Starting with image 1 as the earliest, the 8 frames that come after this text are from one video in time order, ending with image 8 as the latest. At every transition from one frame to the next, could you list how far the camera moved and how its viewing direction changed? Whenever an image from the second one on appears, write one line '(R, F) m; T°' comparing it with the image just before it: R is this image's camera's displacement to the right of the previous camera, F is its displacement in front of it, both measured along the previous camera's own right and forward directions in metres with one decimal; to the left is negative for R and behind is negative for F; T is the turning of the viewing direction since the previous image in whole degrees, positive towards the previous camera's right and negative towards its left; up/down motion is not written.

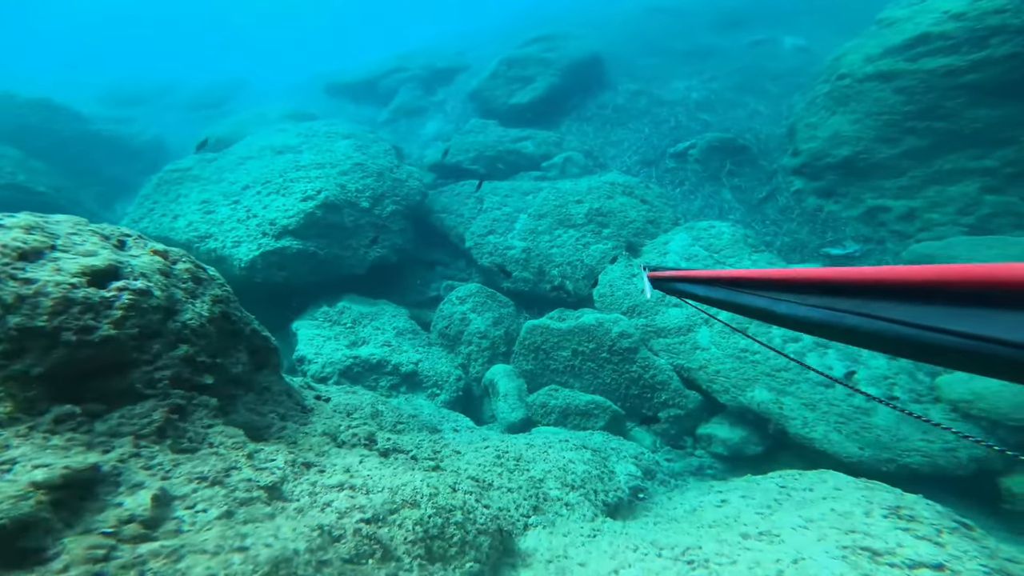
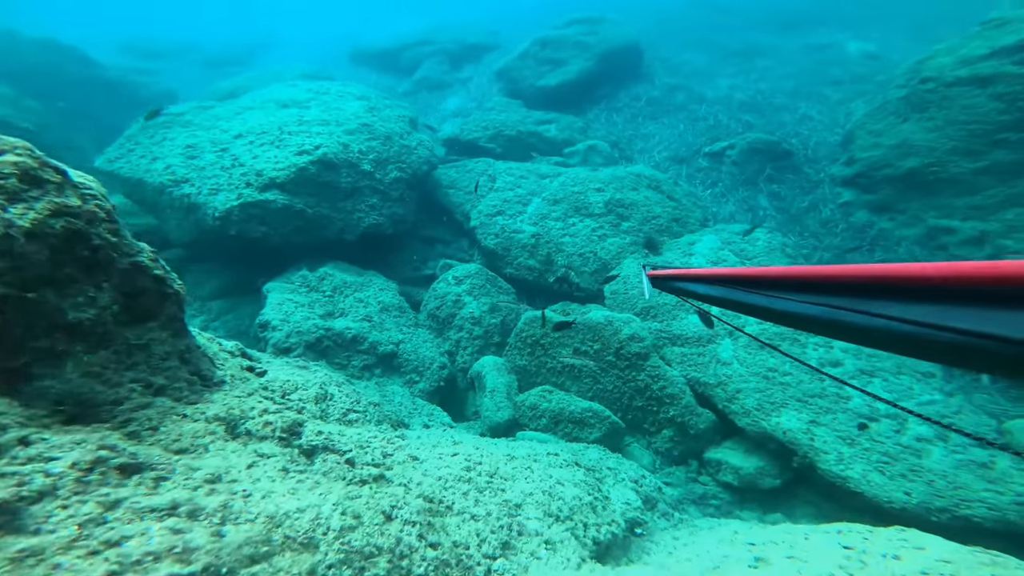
(+0.1, +0.6) m; -1°
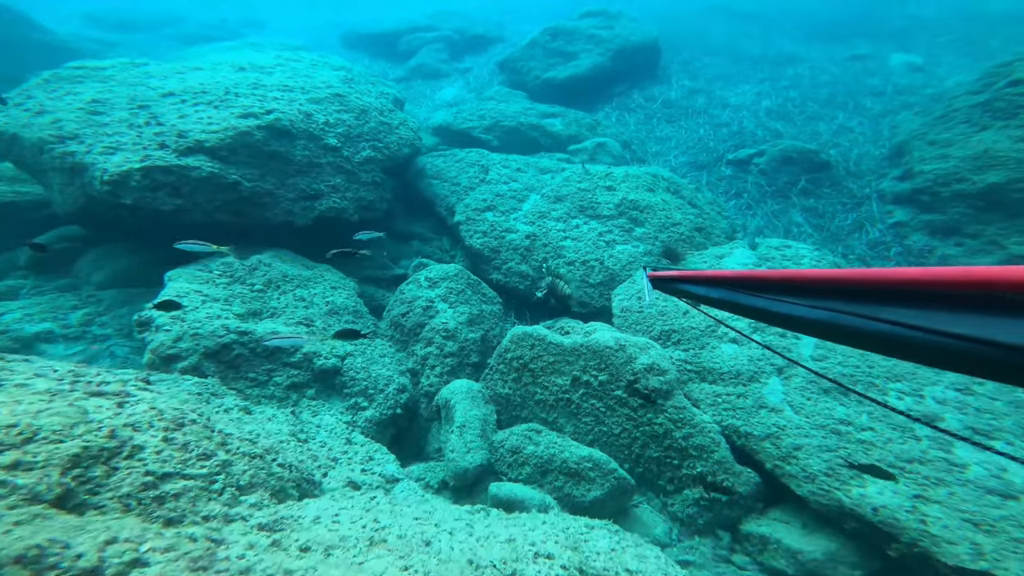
(0.0, +1.1) m; +1°
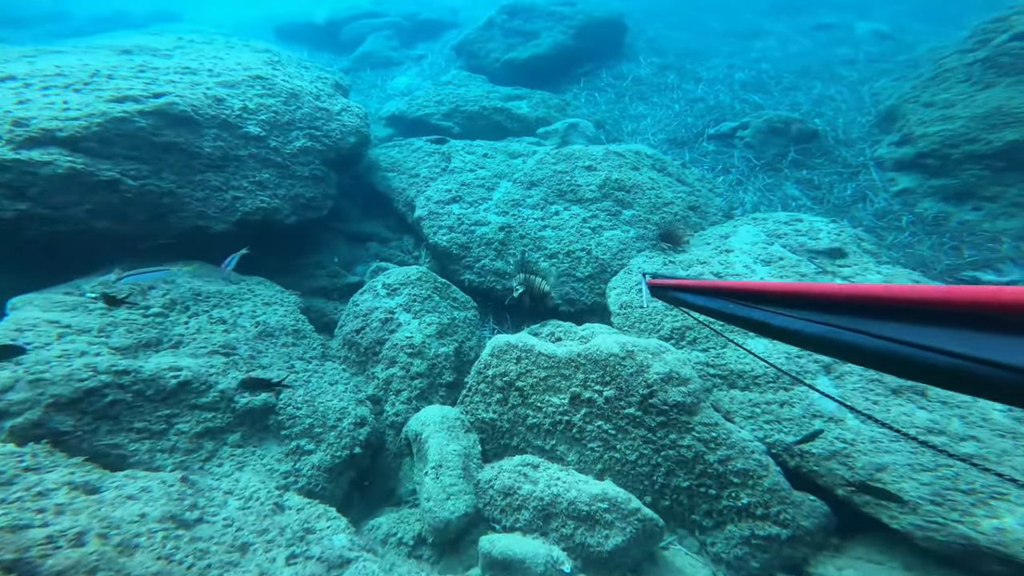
(0.0, +0.8) m; +3°
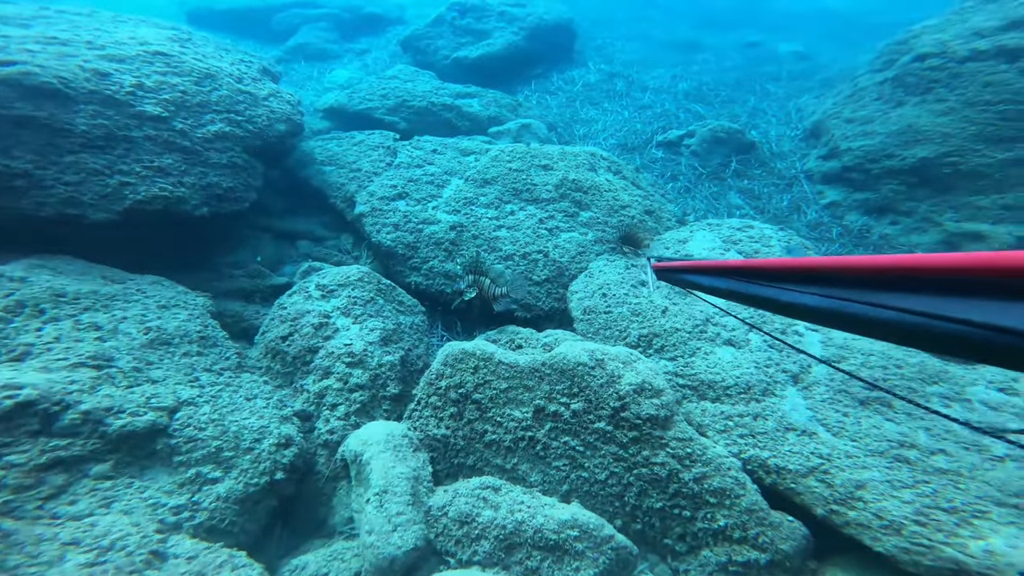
(-0.1, +0.3) m; +7°
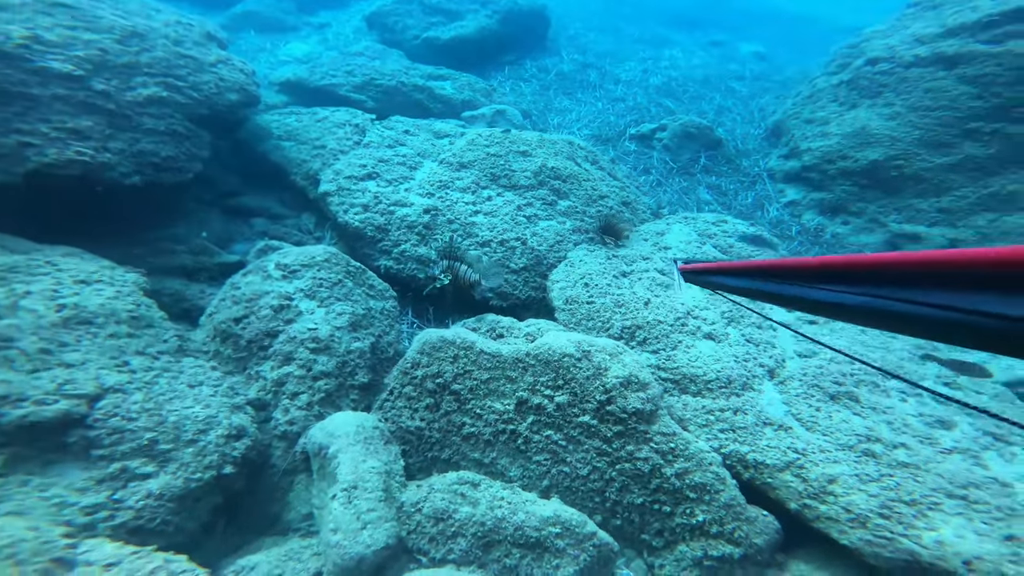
(-0.1, +0.1) m; +5°
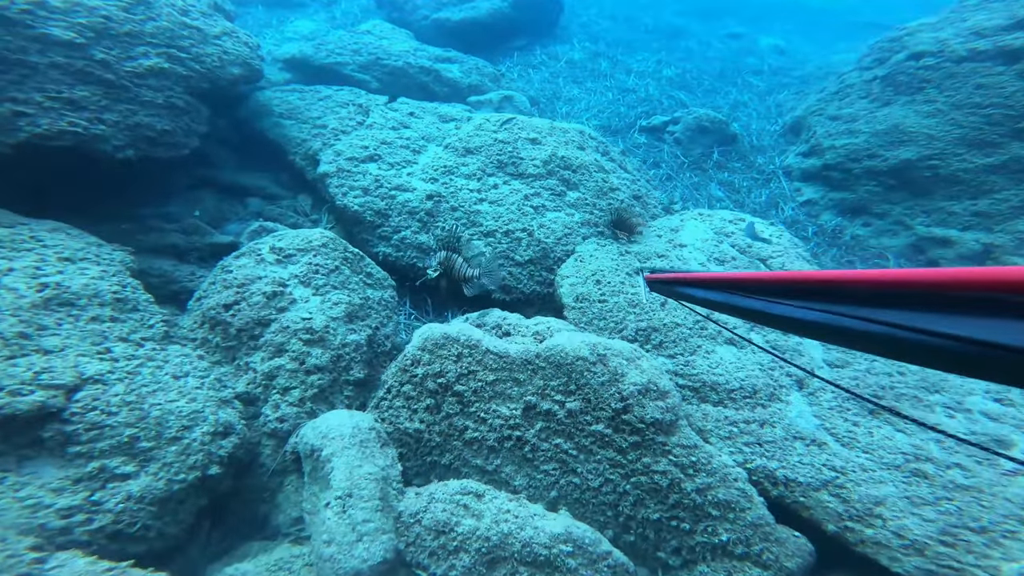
(-0.1, +0.2) m; 0°
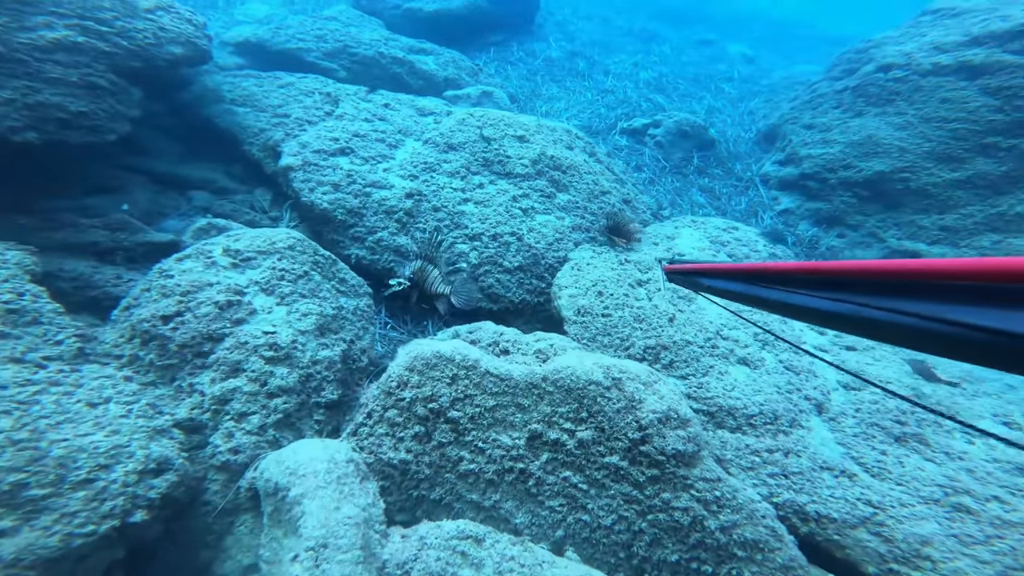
(-0.2, +0.3) m; +4°
